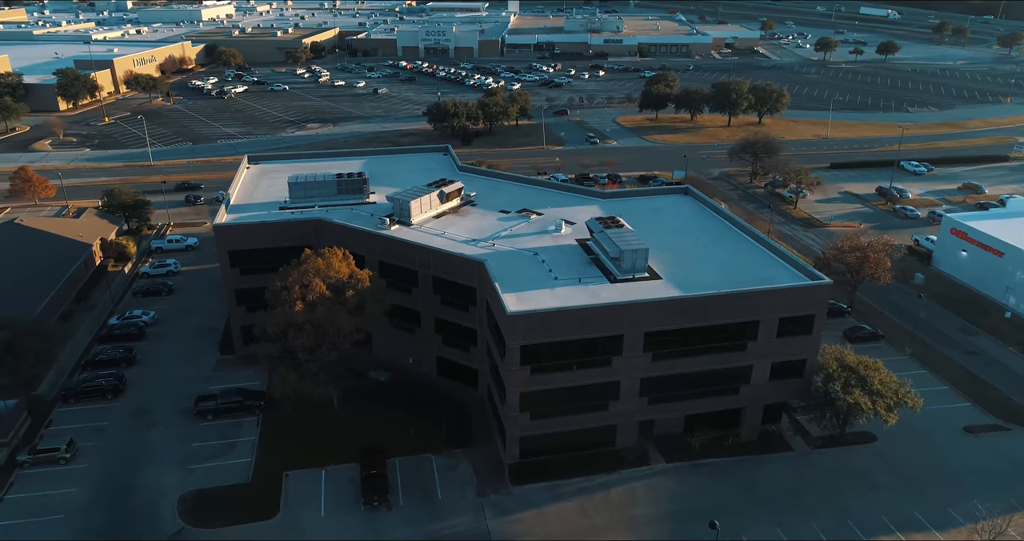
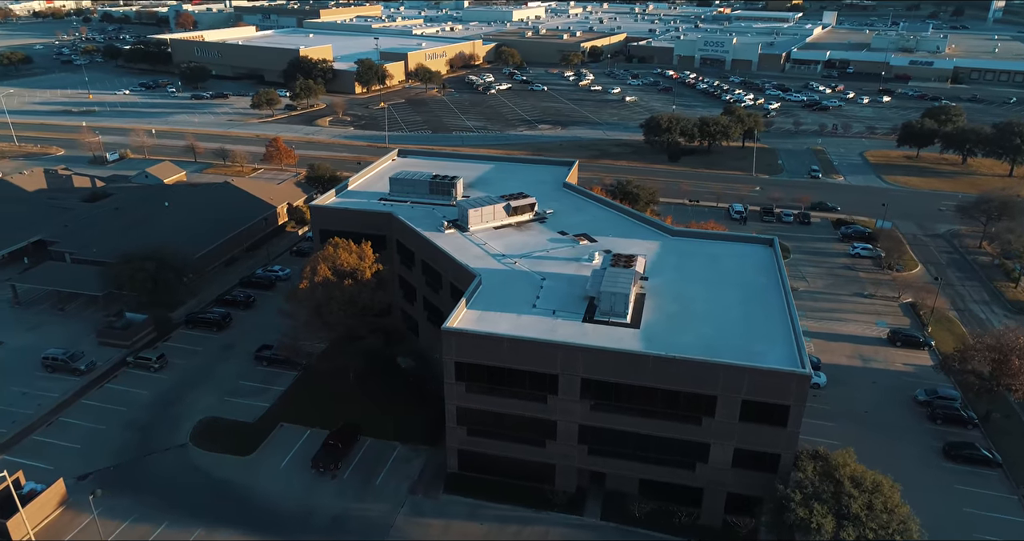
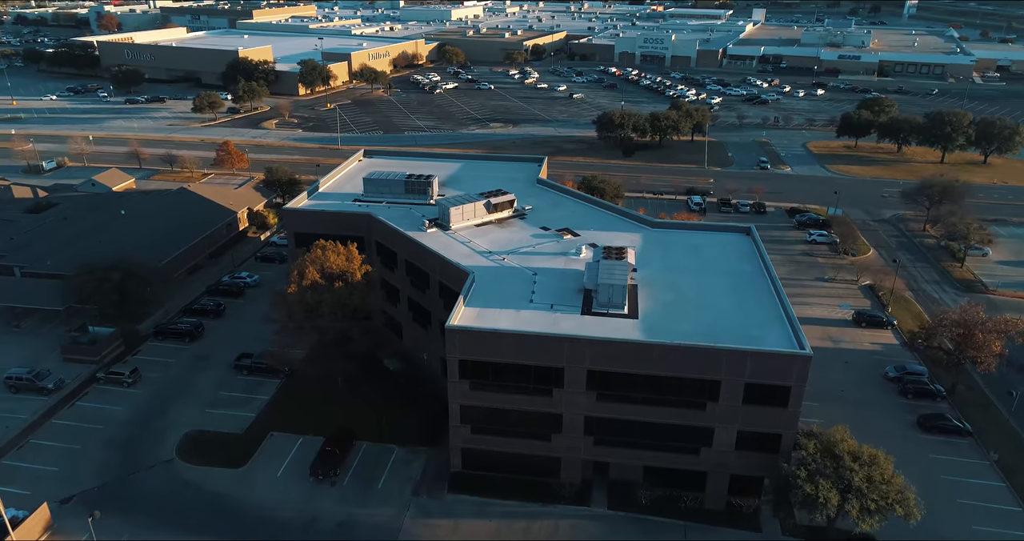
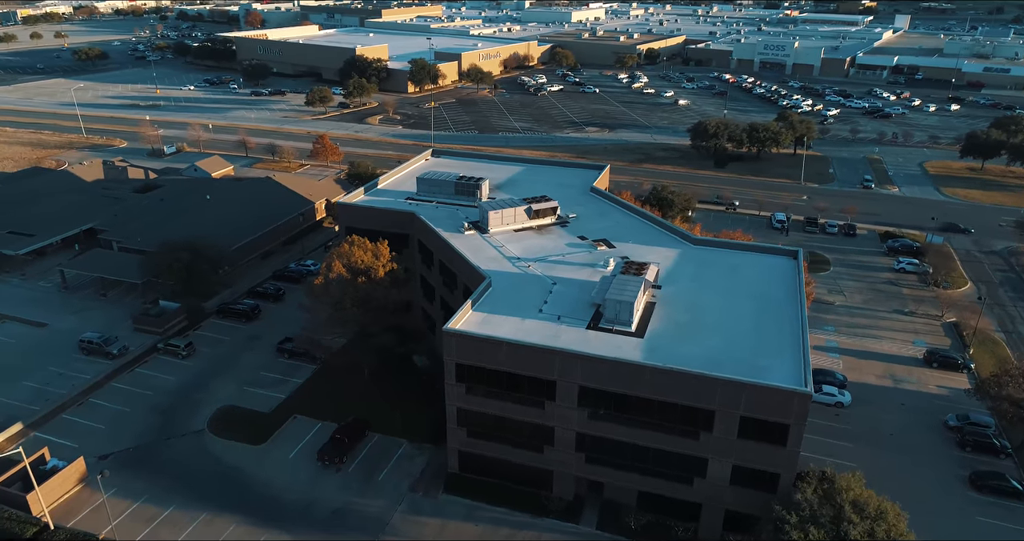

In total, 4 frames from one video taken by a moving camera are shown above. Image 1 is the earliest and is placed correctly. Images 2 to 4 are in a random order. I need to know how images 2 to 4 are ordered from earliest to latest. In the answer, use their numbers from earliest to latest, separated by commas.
3, 2, 4
